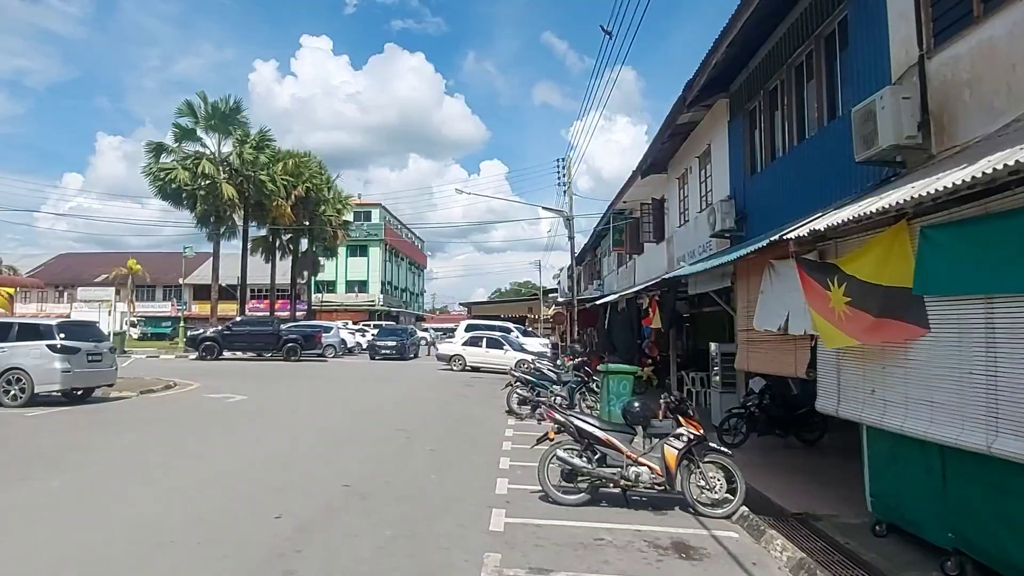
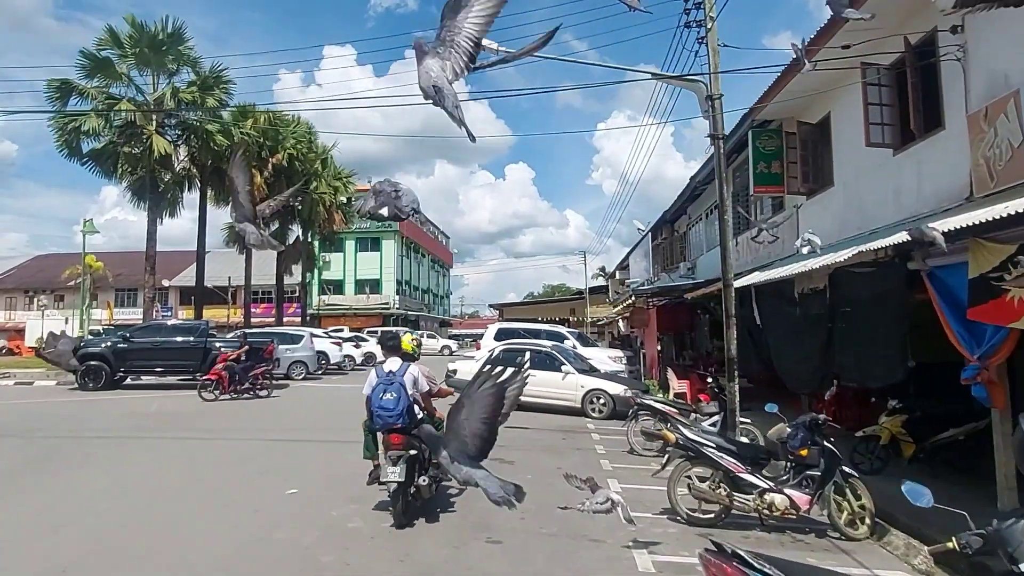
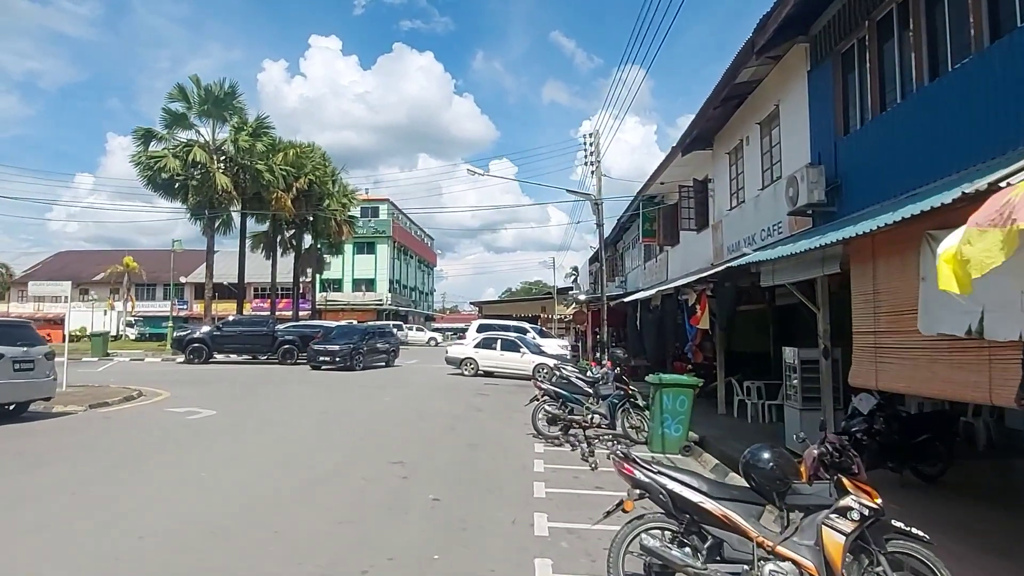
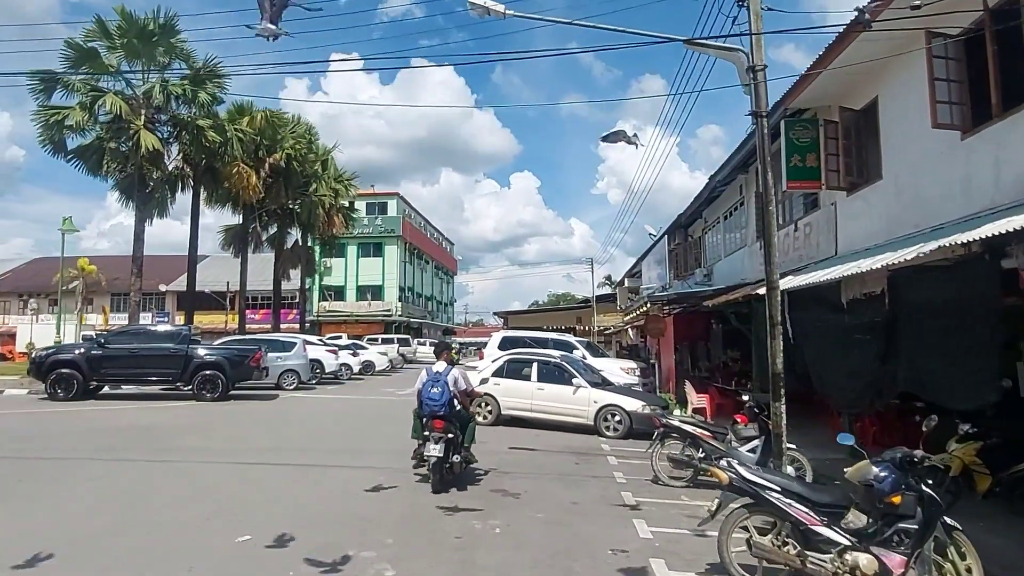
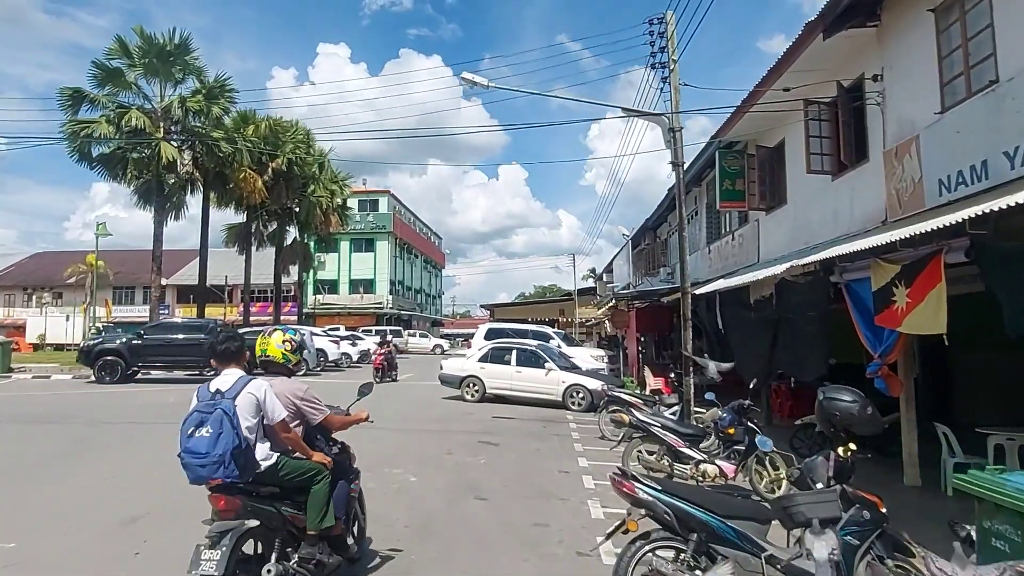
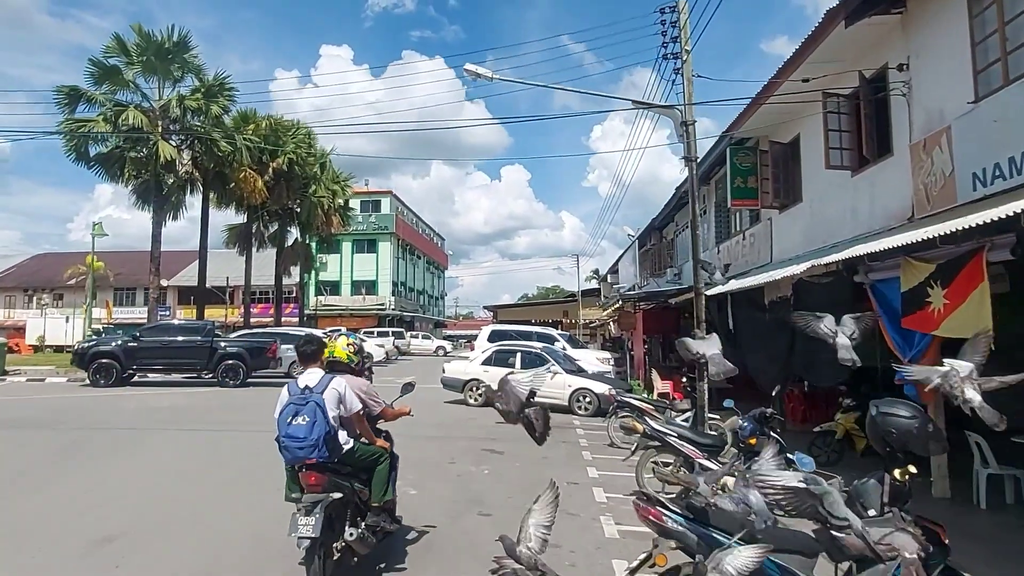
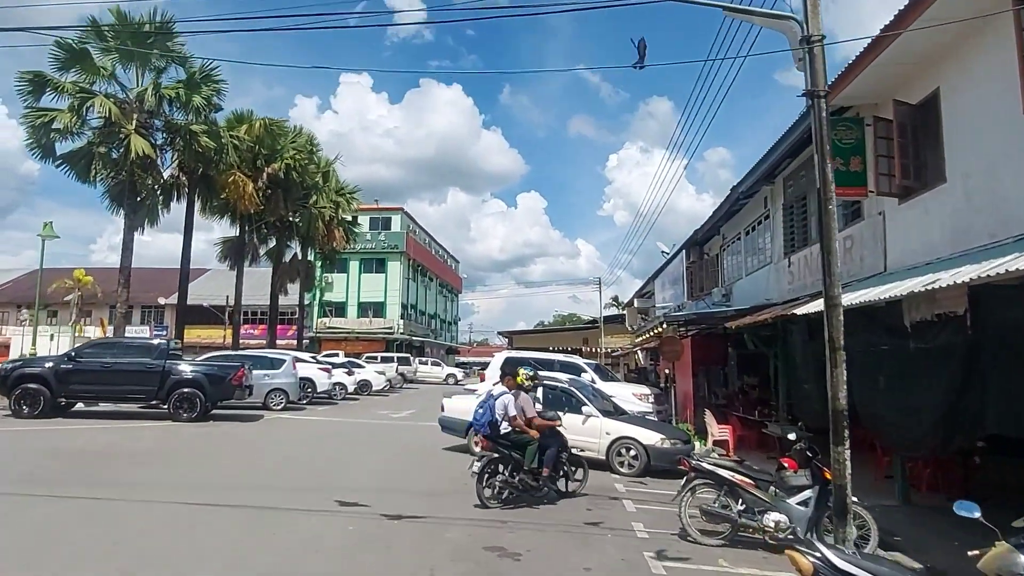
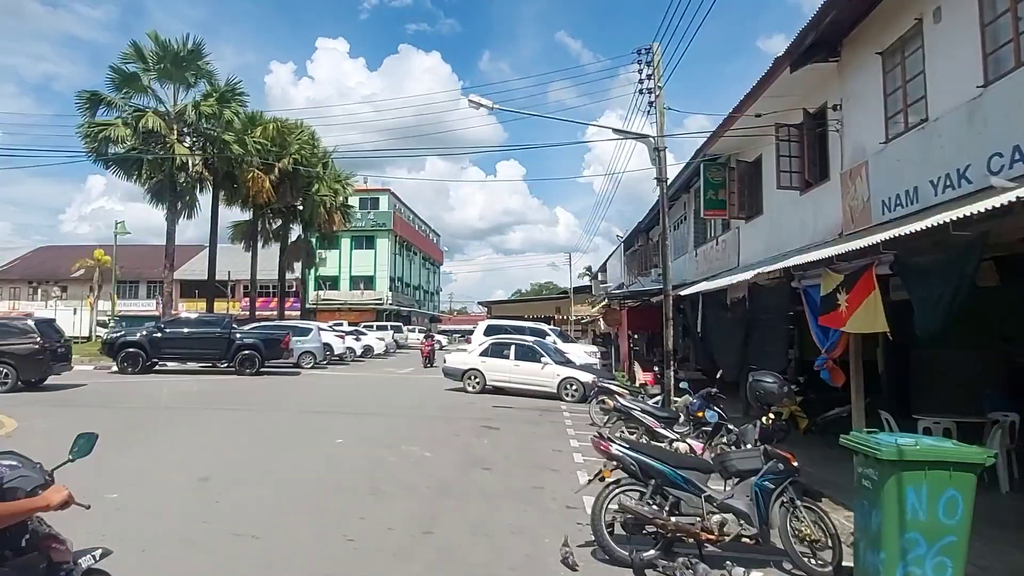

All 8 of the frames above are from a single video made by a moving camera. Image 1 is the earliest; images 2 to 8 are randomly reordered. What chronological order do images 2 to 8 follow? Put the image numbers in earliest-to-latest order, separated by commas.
3, 8, 5, 6, 2, 4, 7
